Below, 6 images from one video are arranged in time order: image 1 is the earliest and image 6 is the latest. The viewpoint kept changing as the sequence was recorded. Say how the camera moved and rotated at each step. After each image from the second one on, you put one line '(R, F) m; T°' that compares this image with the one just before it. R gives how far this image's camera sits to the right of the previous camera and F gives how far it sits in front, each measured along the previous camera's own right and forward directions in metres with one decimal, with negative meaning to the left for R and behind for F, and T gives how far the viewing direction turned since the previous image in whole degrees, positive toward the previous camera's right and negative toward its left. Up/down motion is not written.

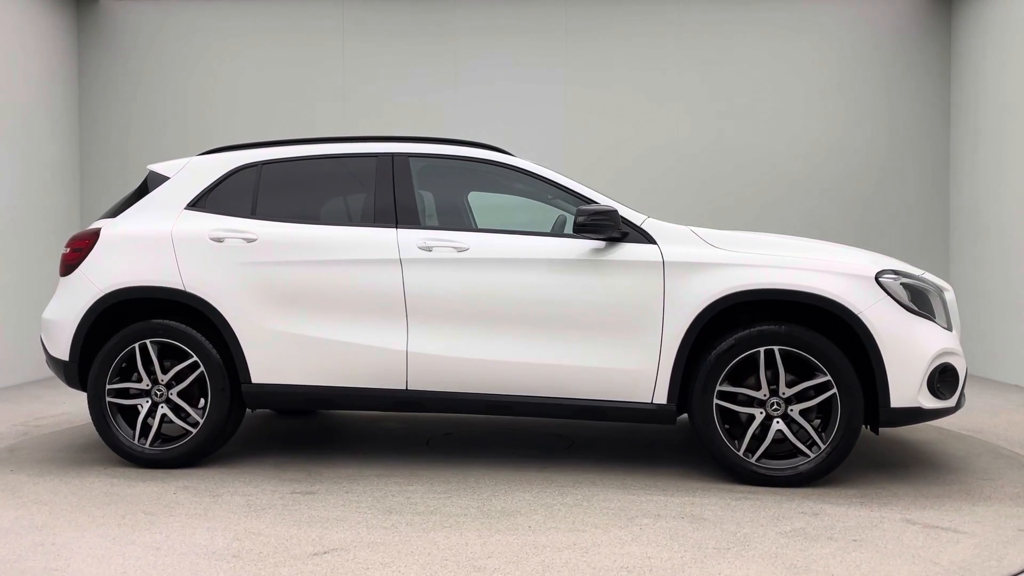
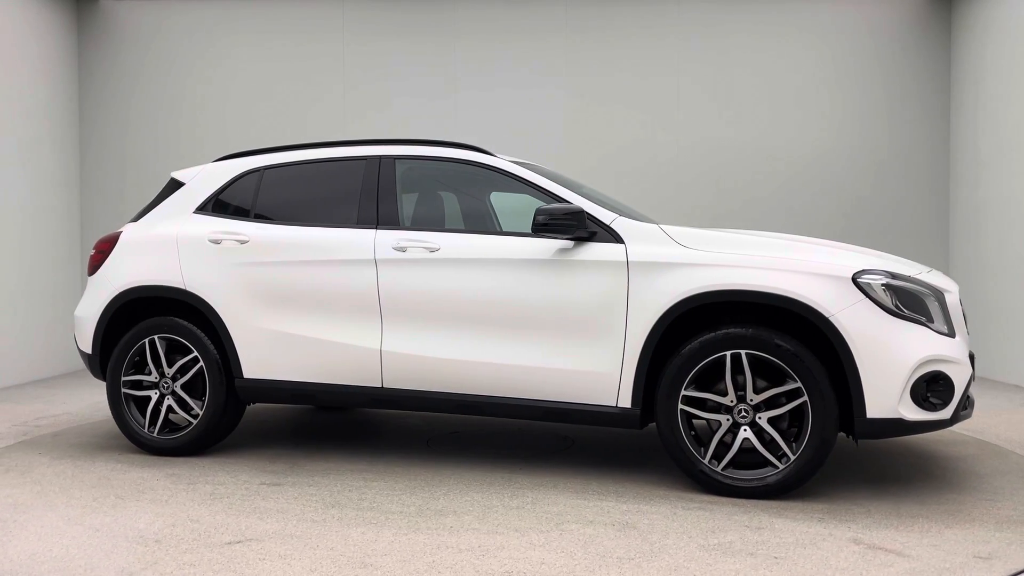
(+0.7, +0.1) m; -8°
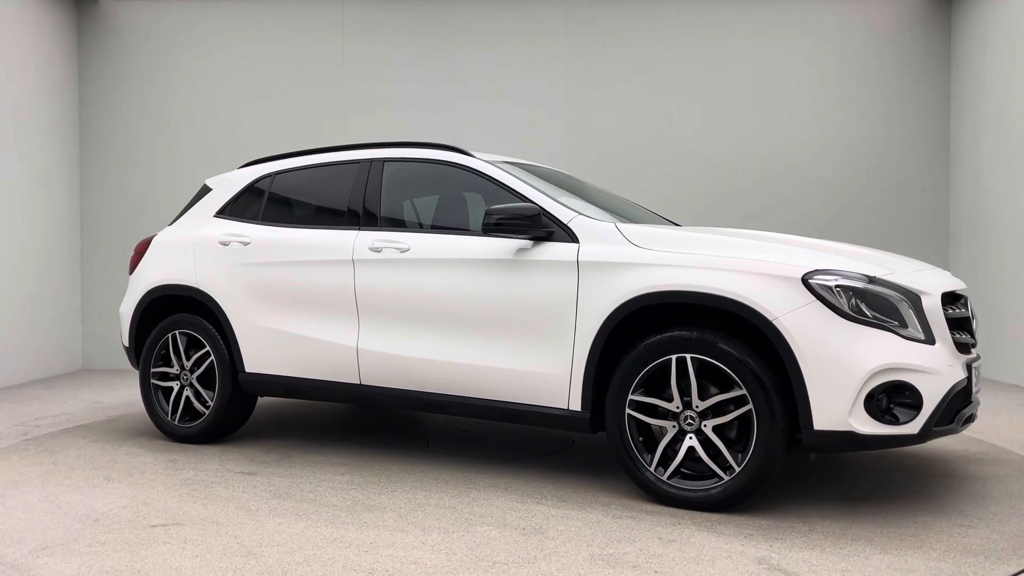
(+0.8, +0.1) m; -10°
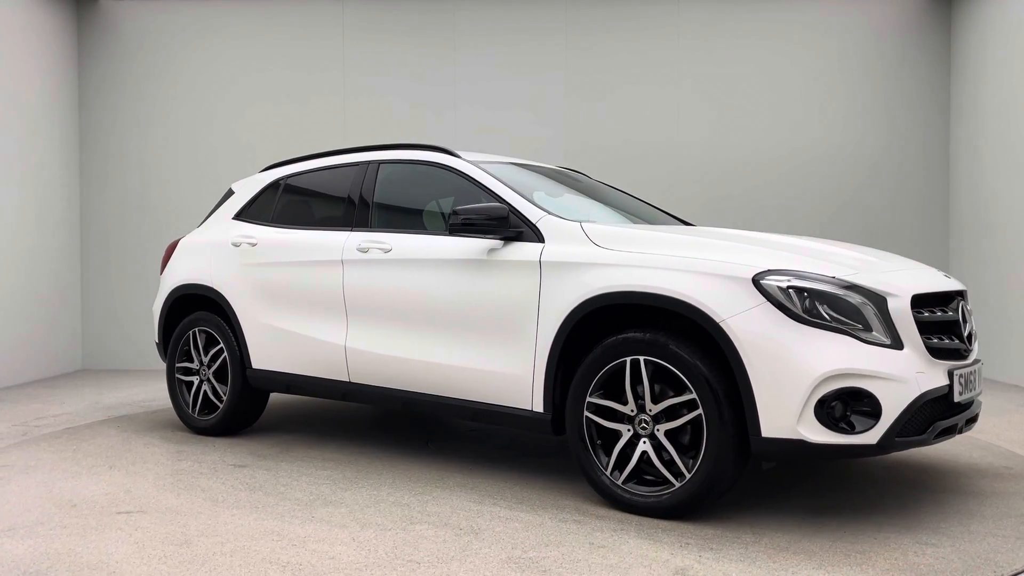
(+0.6, 0.0) m; -7°
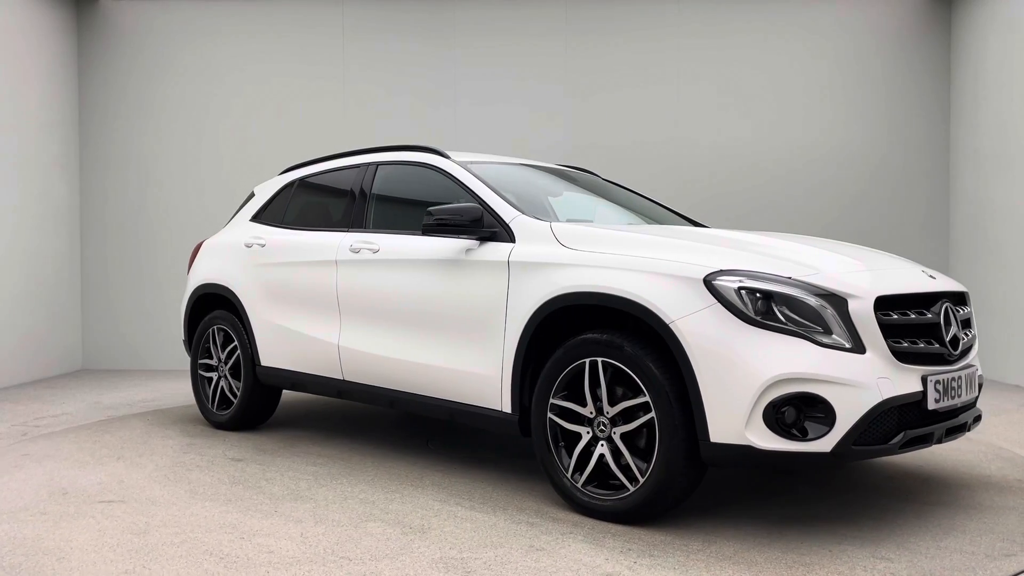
(+0.5, 0.0) m; -6°
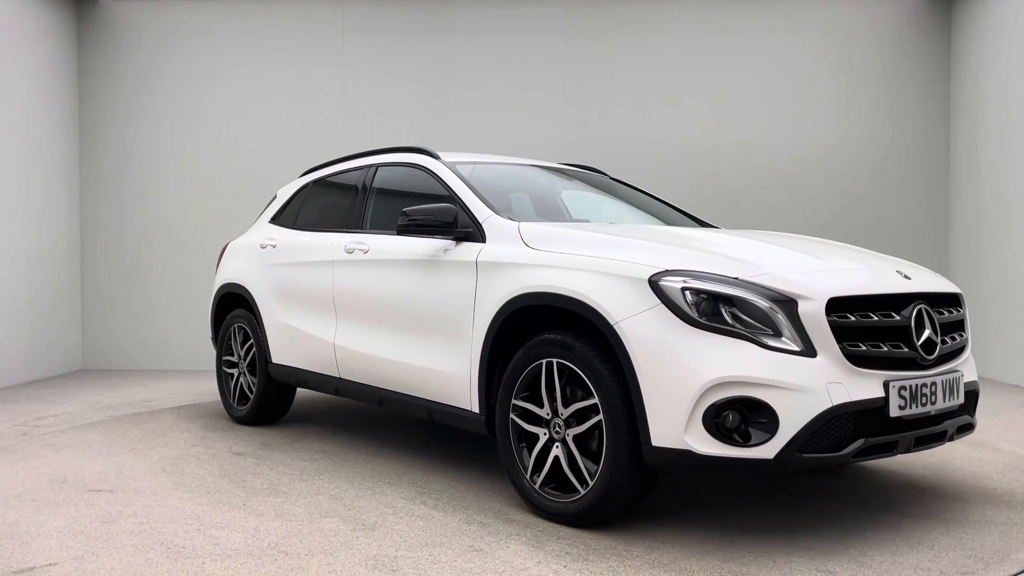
(+0.5, 0.0) m; -6°
